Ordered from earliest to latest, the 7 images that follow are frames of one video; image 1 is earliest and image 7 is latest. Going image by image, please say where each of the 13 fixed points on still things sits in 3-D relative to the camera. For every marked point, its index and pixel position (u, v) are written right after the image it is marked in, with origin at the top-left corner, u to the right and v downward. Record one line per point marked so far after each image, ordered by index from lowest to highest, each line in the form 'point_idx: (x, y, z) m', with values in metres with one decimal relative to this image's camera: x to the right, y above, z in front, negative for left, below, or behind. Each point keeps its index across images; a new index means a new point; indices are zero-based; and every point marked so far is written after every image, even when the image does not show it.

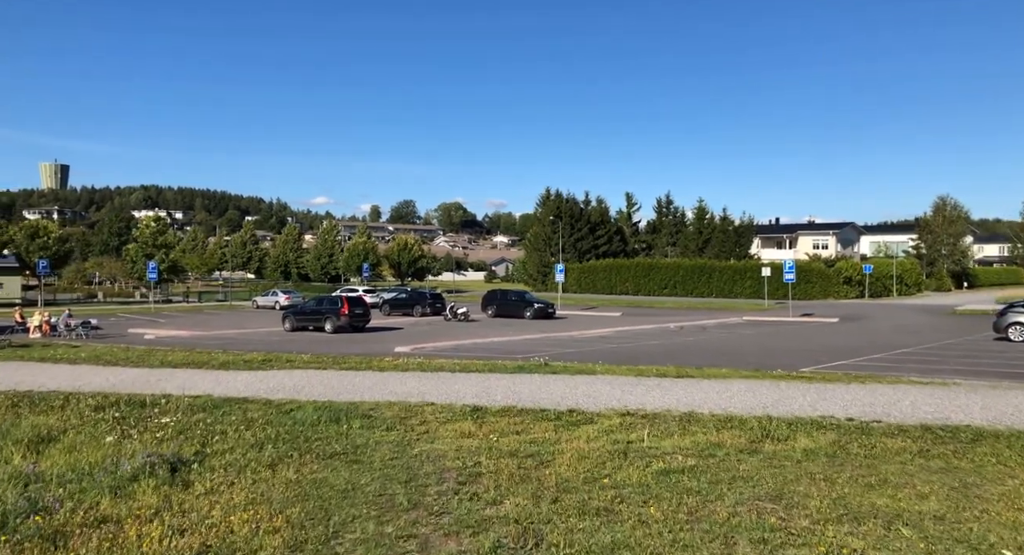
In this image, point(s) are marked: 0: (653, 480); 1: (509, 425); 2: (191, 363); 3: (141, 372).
0: (+1.1, -1.5, +6.5) m
1: (0.0, -1.6, +9.3) m
2: (-7.4, -2.0, +19.8) m
3: (-7.4, -1.9, +17.1) m
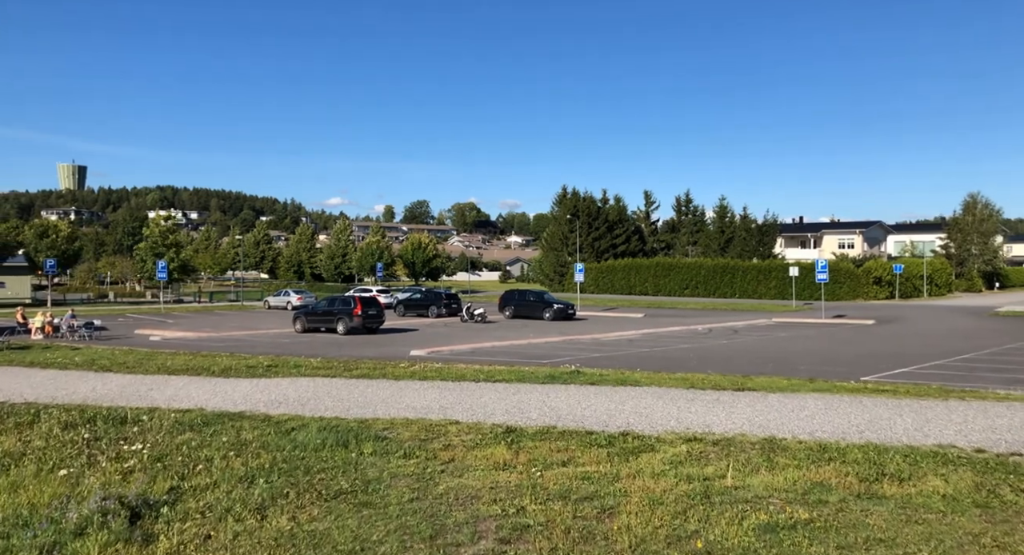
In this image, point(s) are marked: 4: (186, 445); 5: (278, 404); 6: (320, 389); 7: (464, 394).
0: (+1.4, -1.5, +4.9) m
1: (+0.4, -1.6, +7.7) m
2: (-6.9, -1.9, +18.3) m
3: (-6.9, -1.8, +15.6) m
4: (-3.3, -1.7, +8.6) m
5: (-3.1, -1.7, +11.5) m
6: (-2.9, -1.7, +13.2) m
7: (-0.7, -1.6, +11.8) m
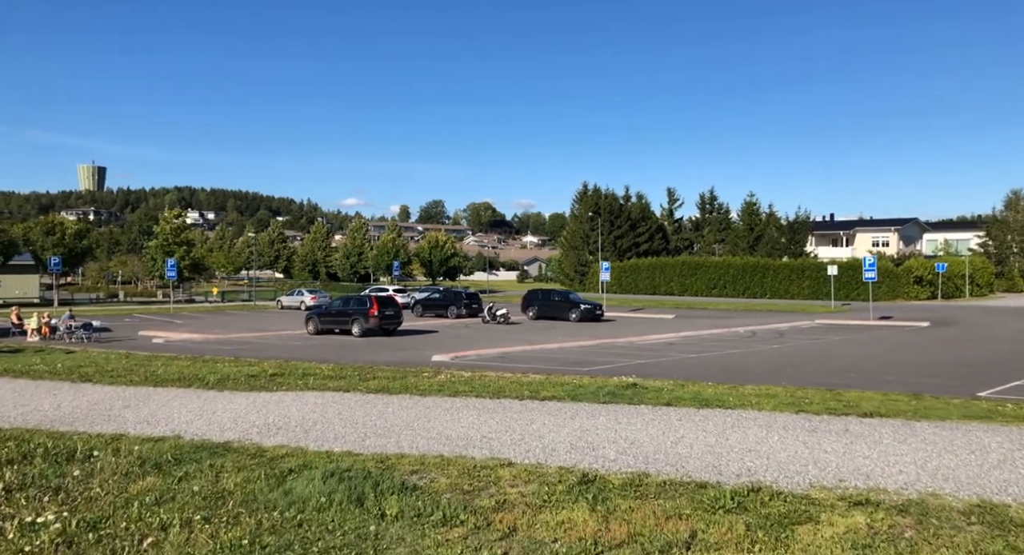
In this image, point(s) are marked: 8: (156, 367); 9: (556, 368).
0: (+1.9, -1.4, +2.5) m
1: (+0.9, -1.5, +5.3) m
2: (-6.1, -1.9, +16.0) m
3: (-6.2, -1.8, +13.3) m
4: (-2.7, -1.6, +6.2) m
5: (-2.5, -1.6, +9.2) m
6: (-2.3, -1.6, +10.9) m
7: (0.0, -1.5, +9.4) m
8: (-7.8, -2.0, +18.9) m
9: (+1.0, -2.1, +19.6) m
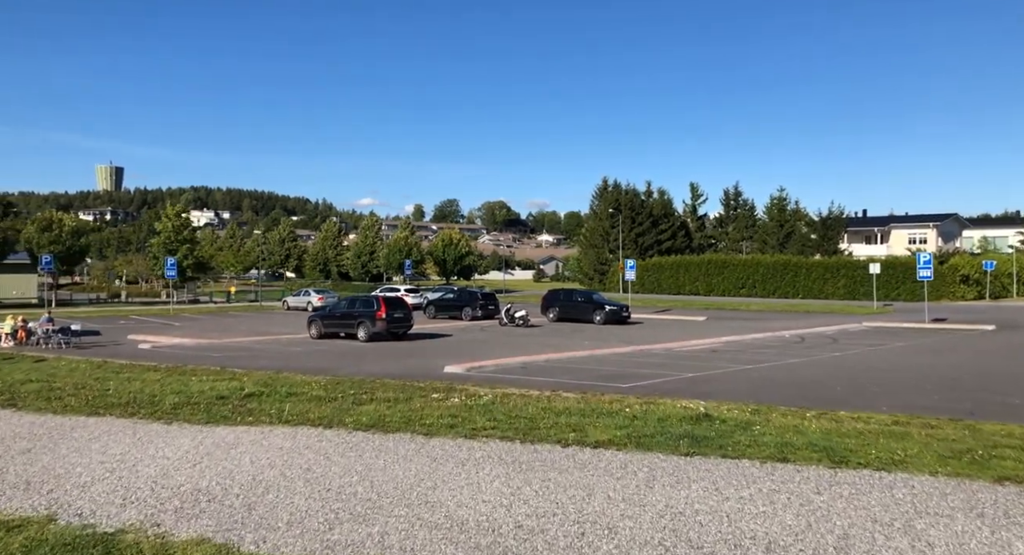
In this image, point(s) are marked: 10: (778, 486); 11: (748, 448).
0: (+2.1, -1.4, -0.7) m
1: (+1.2, -1.5, +2.2) m
2: (-5.7, -1.8, +13.0) m
3: (-5.8, -1.7, +10.3) m
4: (-2.4, -1.6, +3.2) m
5: (-2.2, -1.6, +6.1) m
6: (-1.9, -1.6, +7.8) m
7: (+0.3, -1.5, +6.3) m
8: (-7.3, -2.0, +15.9) m
9: (+1.5, -2.1, +16.5) m
10: (+1.9, -1.5, +6.1) m
11: (+2.0, -1.5, +7.6) m
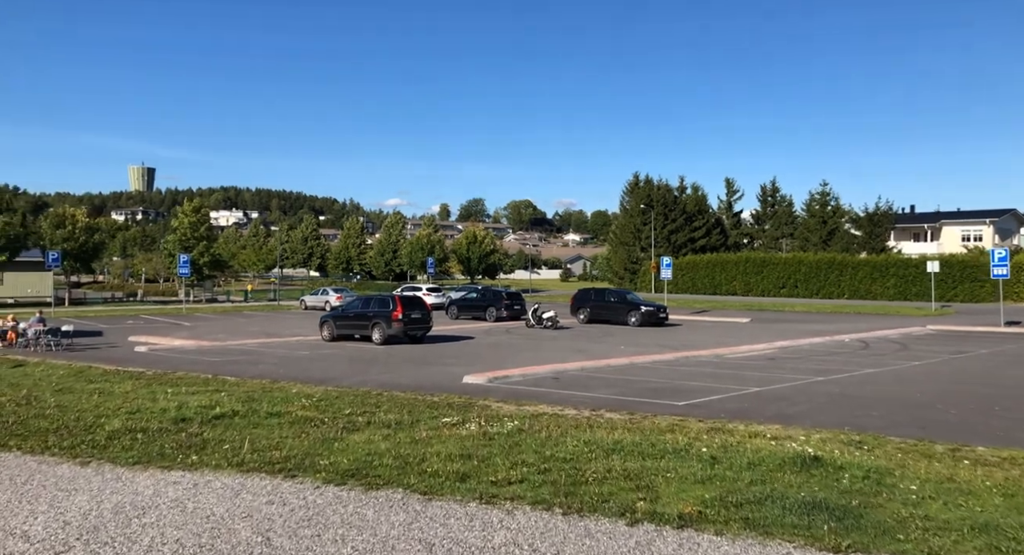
0: (+2.1, -1.4, -3.5) m
1: (+1.2, -1.4, -0.6) m
2: (-5.3, -1.7, +10.4) m
3: (-5.5, -1.7, +7.7) m
4: (-2.3, -1.5, +0.5) m
5: (-2.0, -1.5, +3.4) m
6: (-1.7, -1.5, +5.1) m
7: (+0.5, -1.4, +3.6) m
8: (-6.8, -1.9, +13.4) m
9: (+2.0, -2.0, +13.7) m
10: (+2.1, -1.4, +3.3) m
11: (+2.3, -1.4, +4.8) m
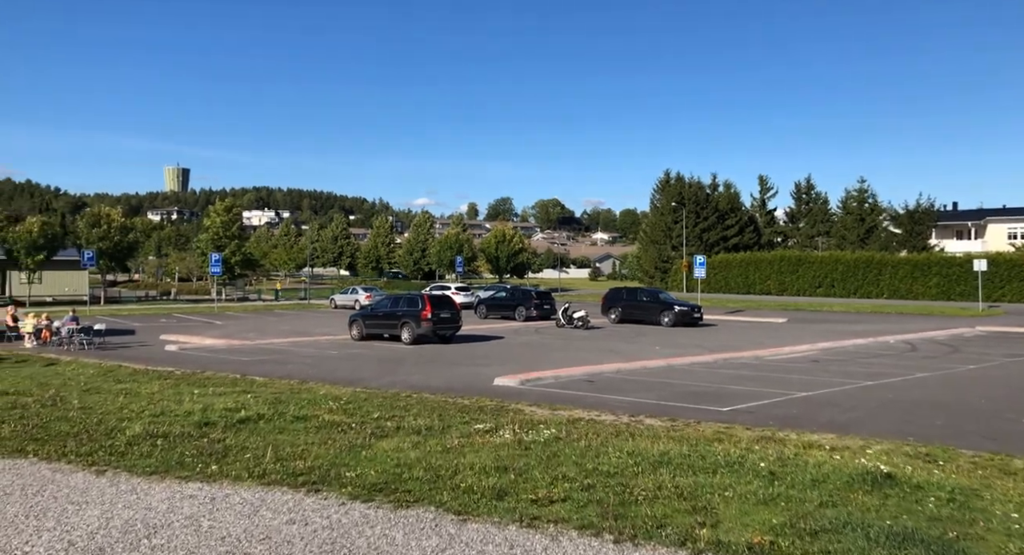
0: (+2.1, -1.4, -4.1) m
1: (+1.3, -1.4, -1.2) m
2: (-4.9, -1.7, +10.0) m
3: (-5.1, -1.6, +7.4) m
4: (-2.2, -1.5, 0.0) m
5: (-1.8, -1.5, +2.9) m
6: (-1.5, -1.5, +4.6) m
7: (+0.7, -1.4, +3.0) m
8: (-6.3, -1.9, +13.0) m
9: (+2.6, -2.0, +13.1) m
10: (+2.2, -1.4, +2.7) m
11: (+2.5, -1.4, +4.1) m
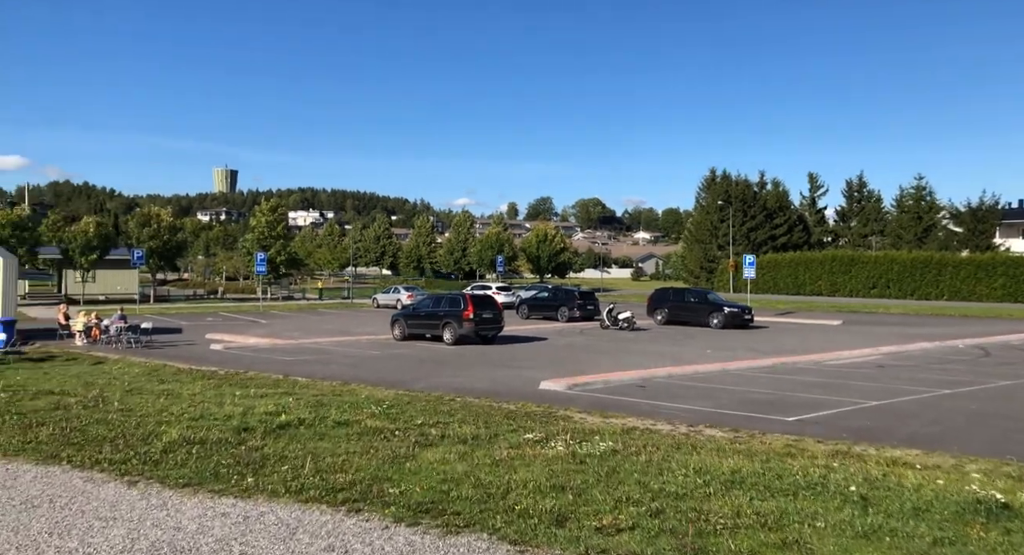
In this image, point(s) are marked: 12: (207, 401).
0: (+2.0, -1.4, -4.8) m
1: (+1.3, -1.4, -1.9) m
2: (-4.3, -1.7, +9.6) m
3: (-4.7, -1.6, +7.0) m
4: (-2.1, -1.5, -0.5) m
5: (-1.6, -1.5, +2.4) m
6: (-1.1, -1.5, +4.0) m
7: (+0.9, -1.4, +2.3) m
8: (-5.6, -1.9, +12.7) m
9: (+3.3, -2.0, +12.3) m
10: (+2.5, -1.4, +2.0) m
11: (+2.8, -1.4, +3.4) m
12: (-4.5, -1.9, +13.0) m
